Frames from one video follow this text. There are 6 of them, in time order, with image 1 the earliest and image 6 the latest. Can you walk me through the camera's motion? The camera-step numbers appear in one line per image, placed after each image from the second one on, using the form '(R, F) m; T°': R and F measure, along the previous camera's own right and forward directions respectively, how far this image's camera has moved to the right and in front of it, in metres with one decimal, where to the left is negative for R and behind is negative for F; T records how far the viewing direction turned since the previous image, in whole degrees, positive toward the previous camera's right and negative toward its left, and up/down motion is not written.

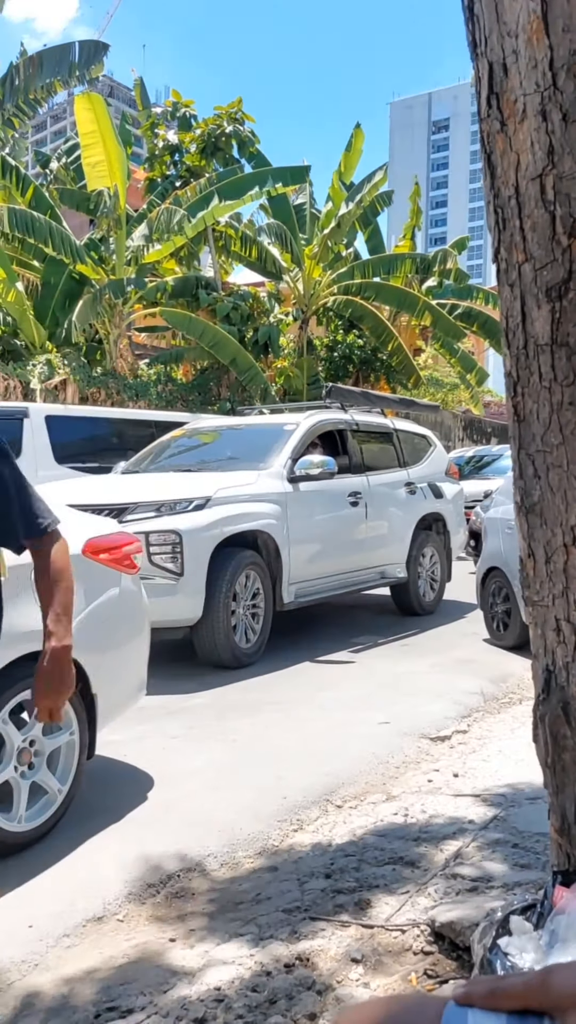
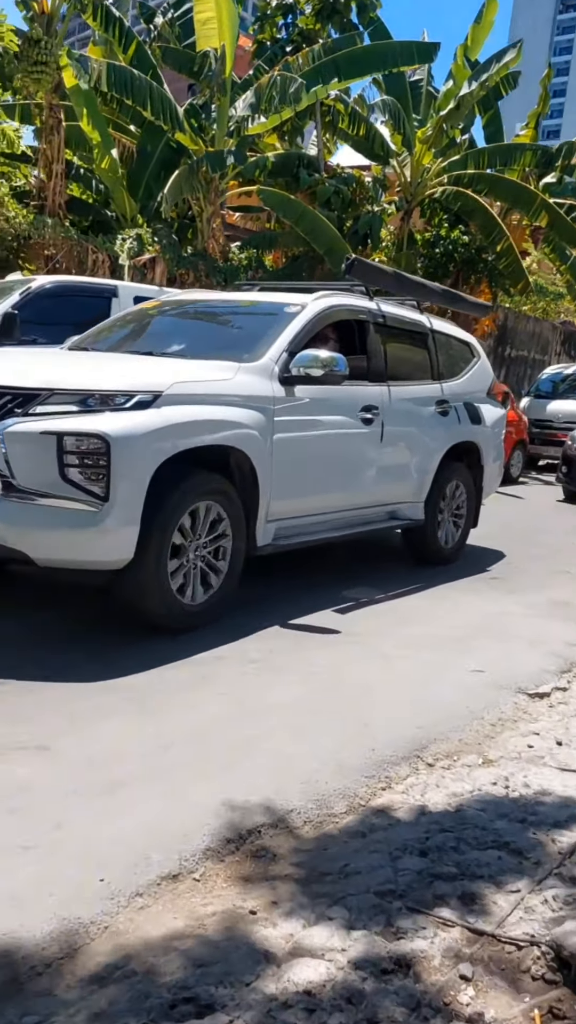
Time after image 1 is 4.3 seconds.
(-0.3, +0.5) m; -4°
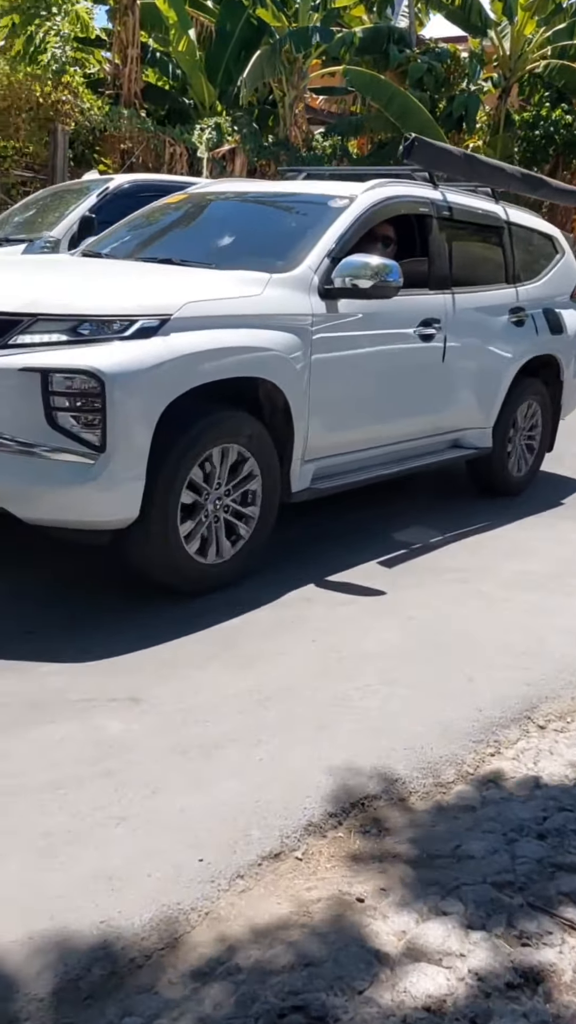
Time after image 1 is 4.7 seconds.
(-0.1, +0.4) m; -5°
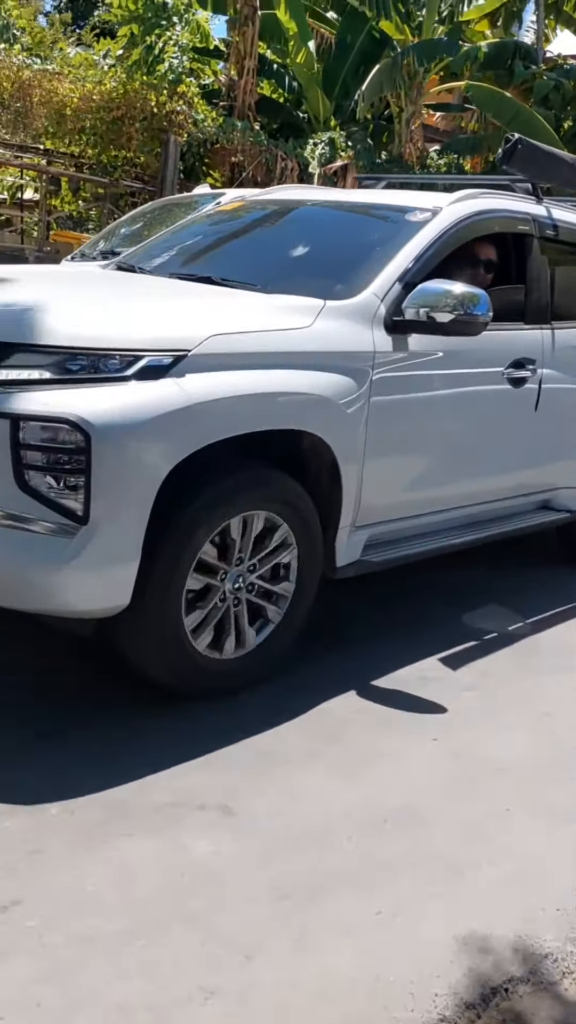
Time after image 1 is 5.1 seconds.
(-0.2, +0.6) m; -5°
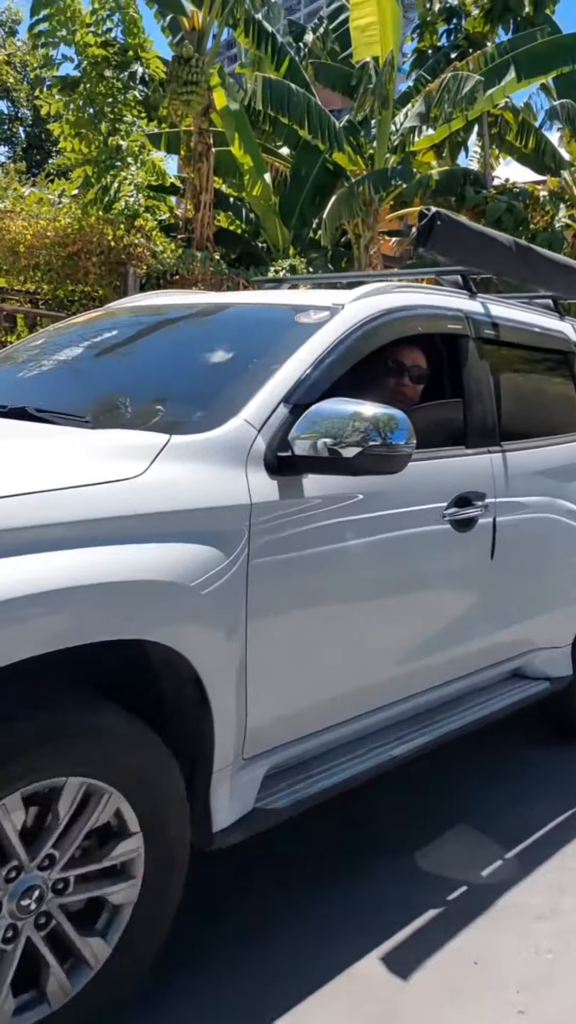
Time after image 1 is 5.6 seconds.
(+0.1, +0.6) m; +1°
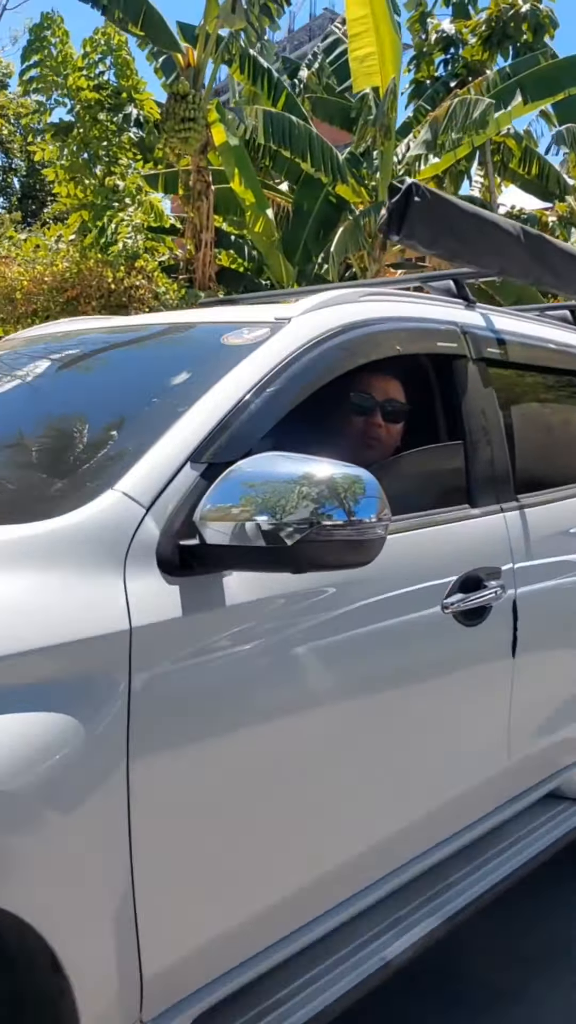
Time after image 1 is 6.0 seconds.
(+0.1, +0.4) m; -1°
